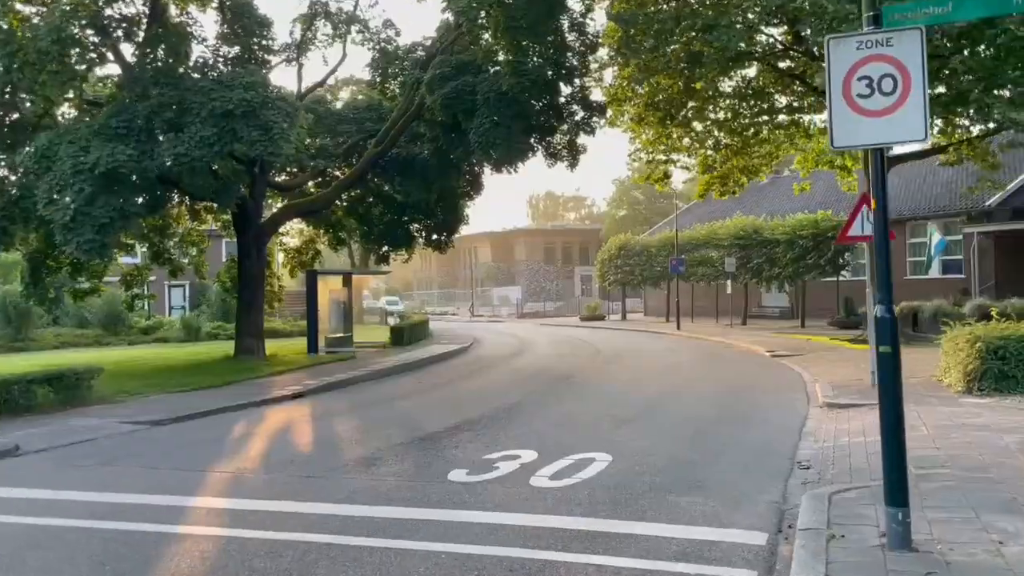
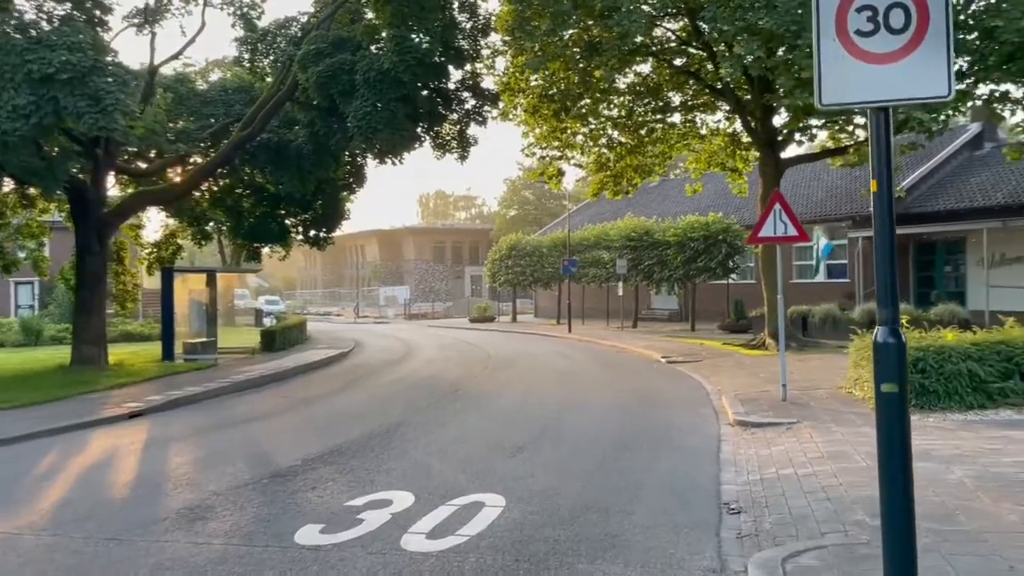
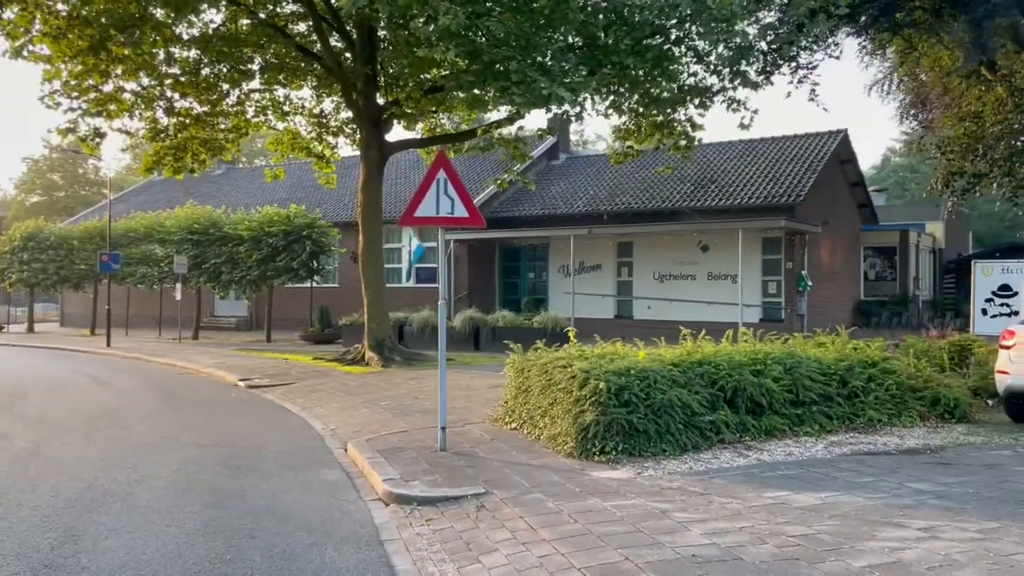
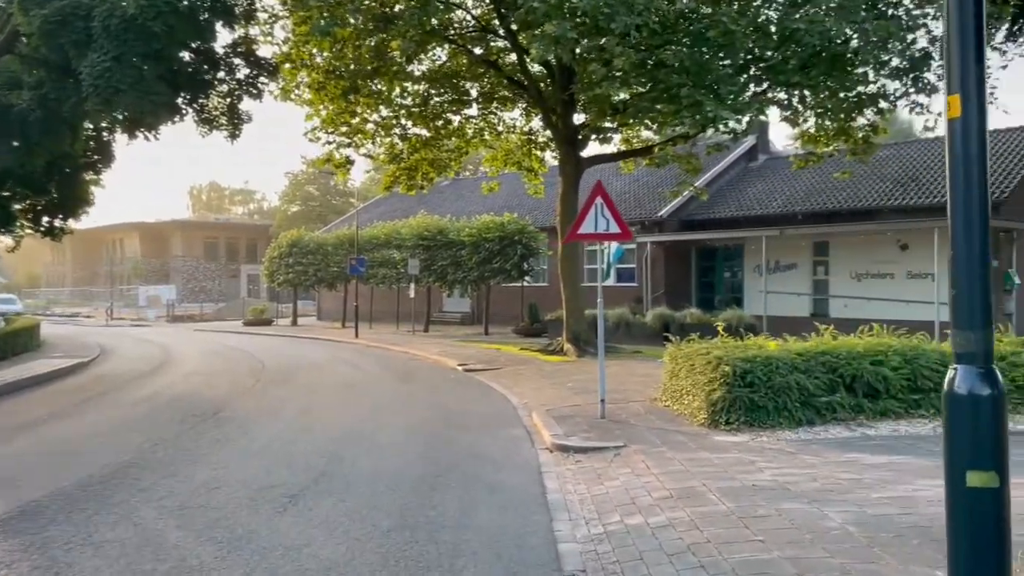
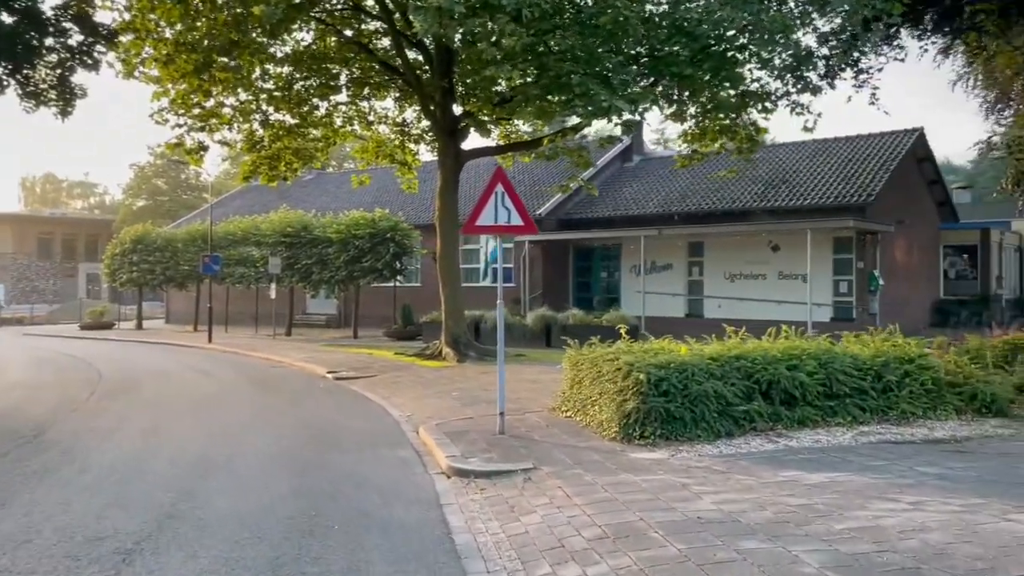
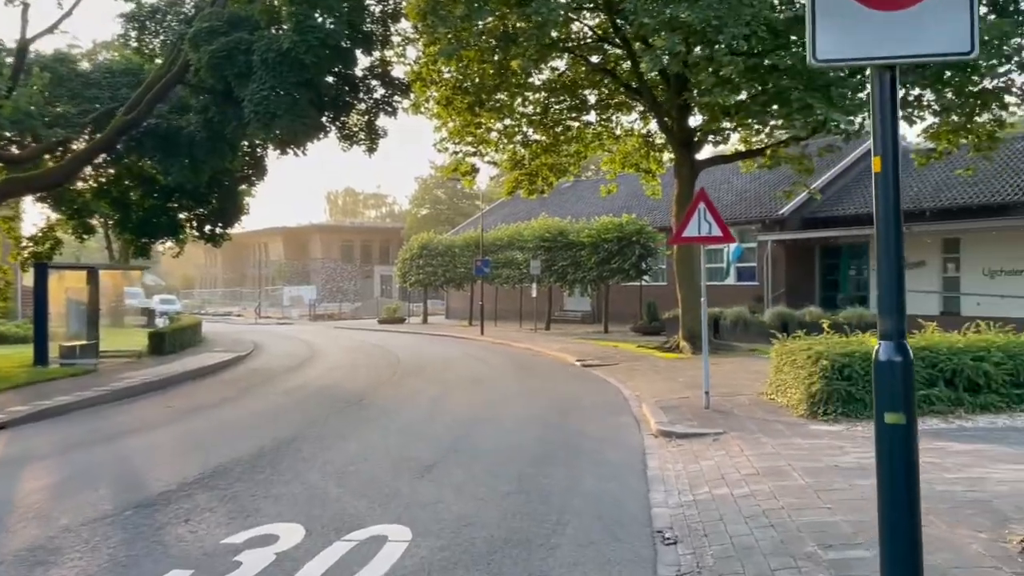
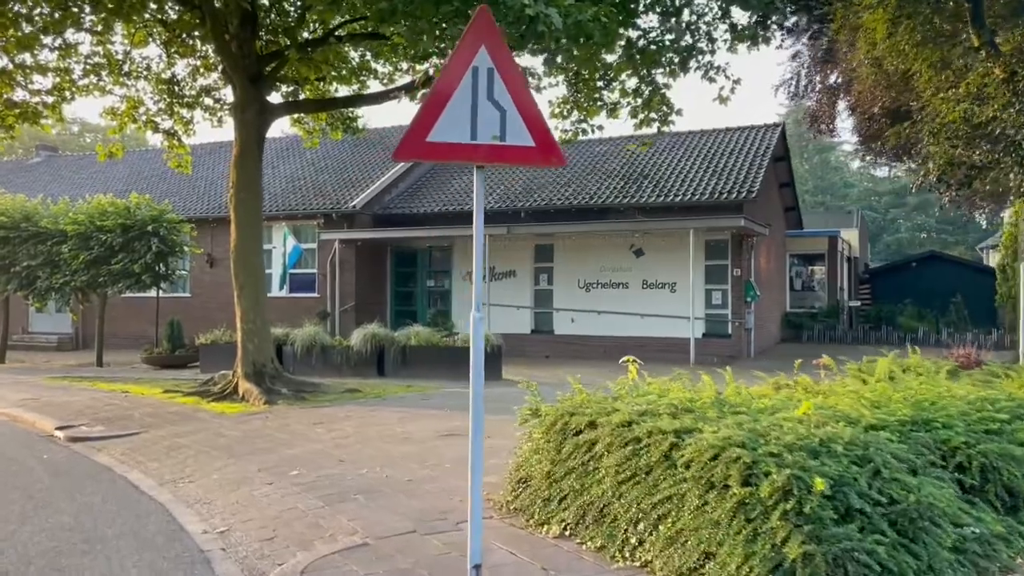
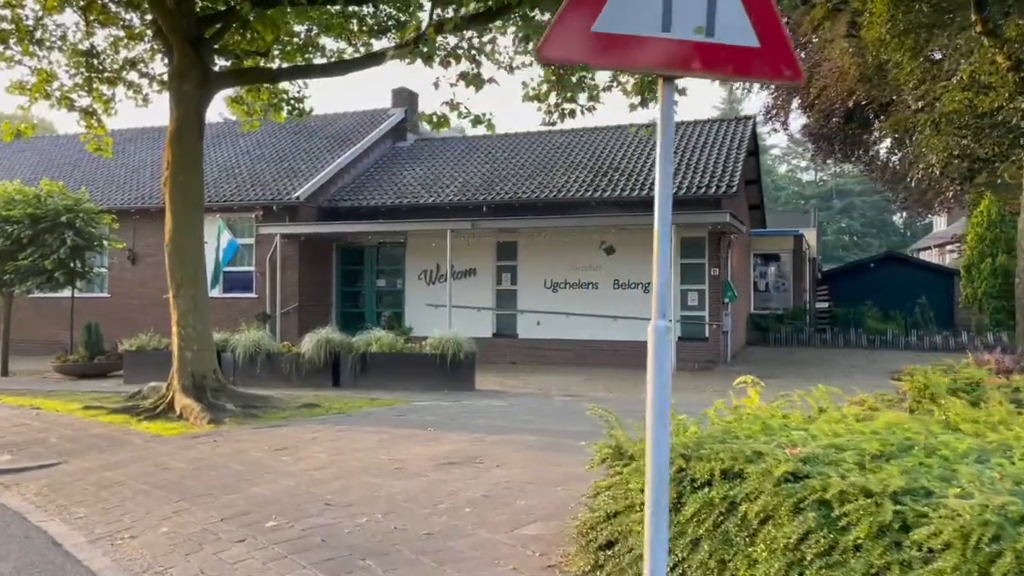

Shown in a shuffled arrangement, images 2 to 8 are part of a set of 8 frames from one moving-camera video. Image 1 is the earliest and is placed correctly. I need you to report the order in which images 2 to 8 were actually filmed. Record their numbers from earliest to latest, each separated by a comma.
2, 6, 4, 5, 3, 7, 8
